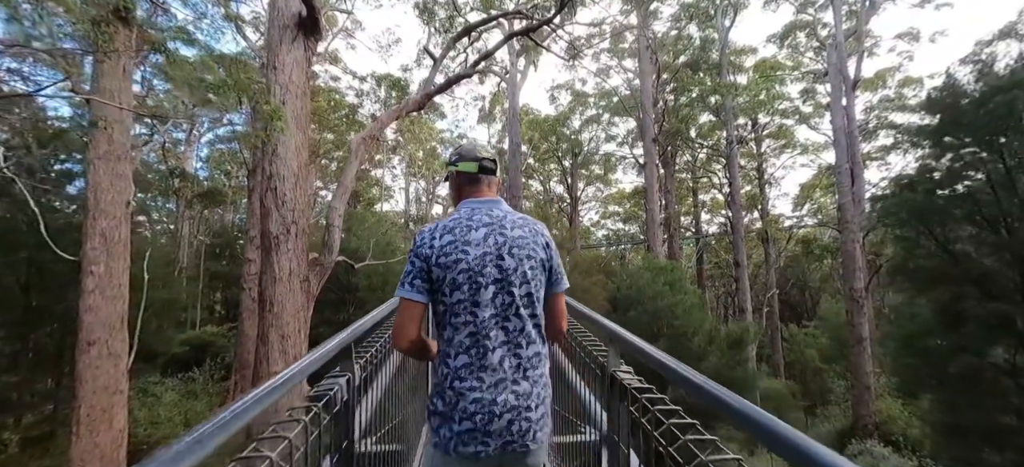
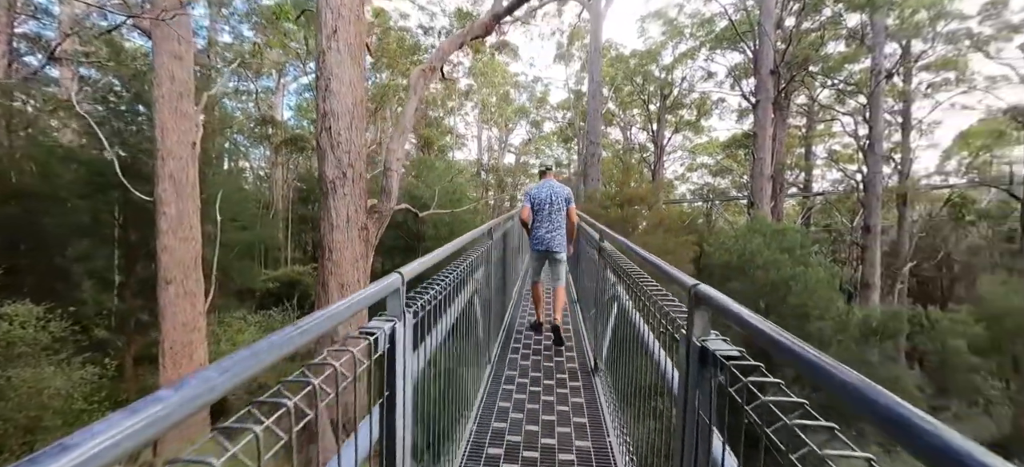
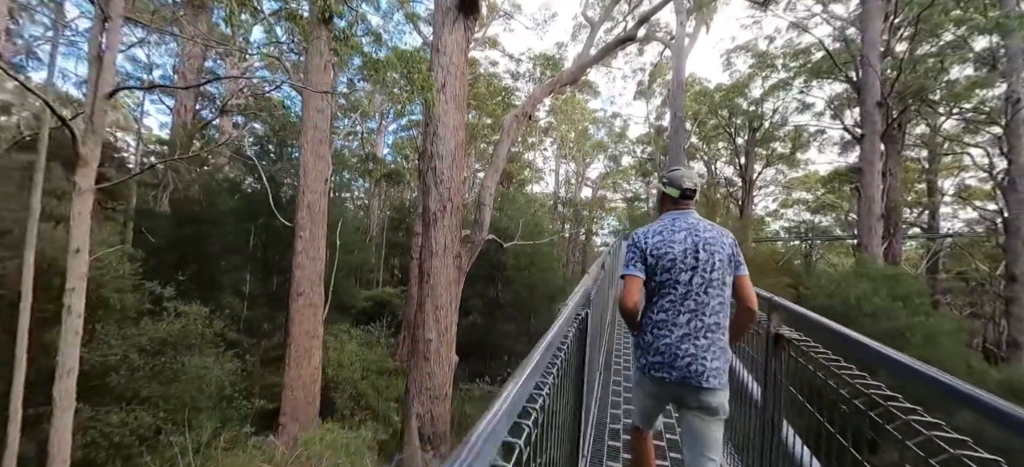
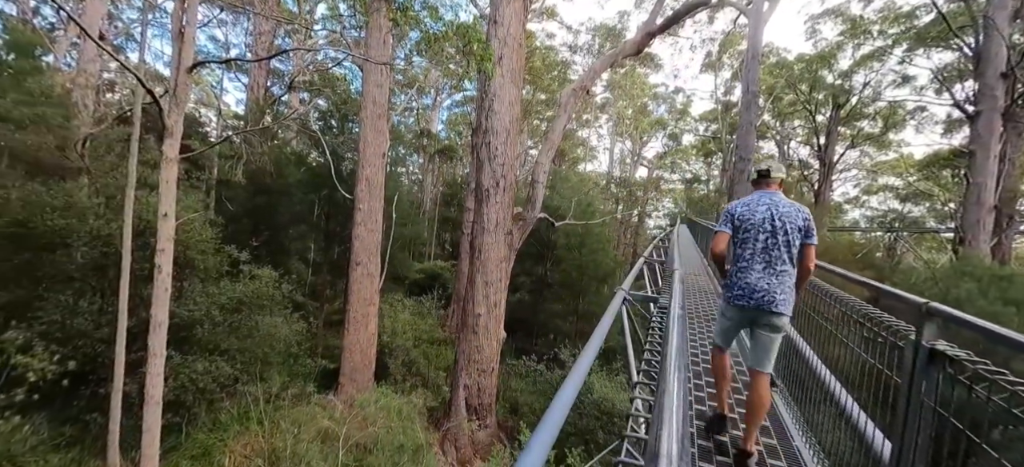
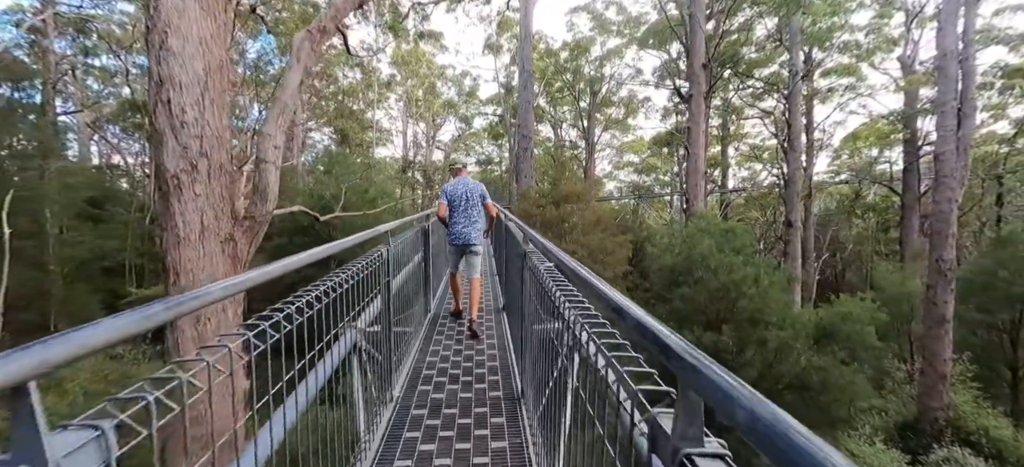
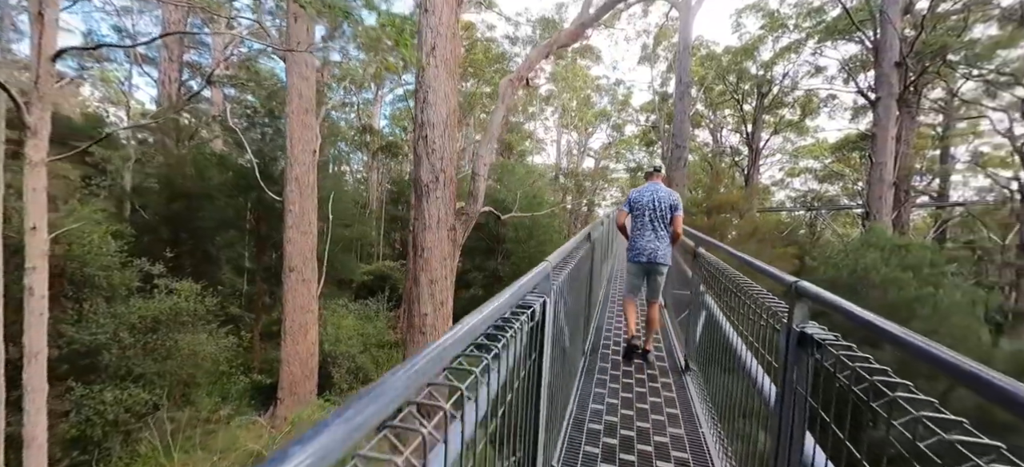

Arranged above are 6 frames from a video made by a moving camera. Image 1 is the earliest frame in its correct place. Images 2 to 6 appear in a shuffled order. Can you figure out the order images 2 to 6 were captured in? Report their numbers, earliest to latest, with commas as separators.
3, 4, 6, 2, 5
